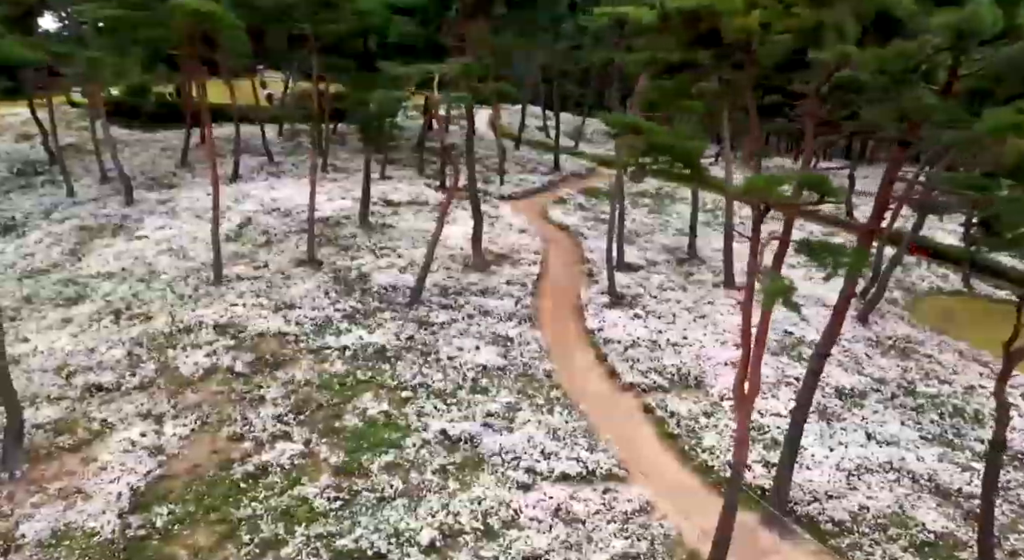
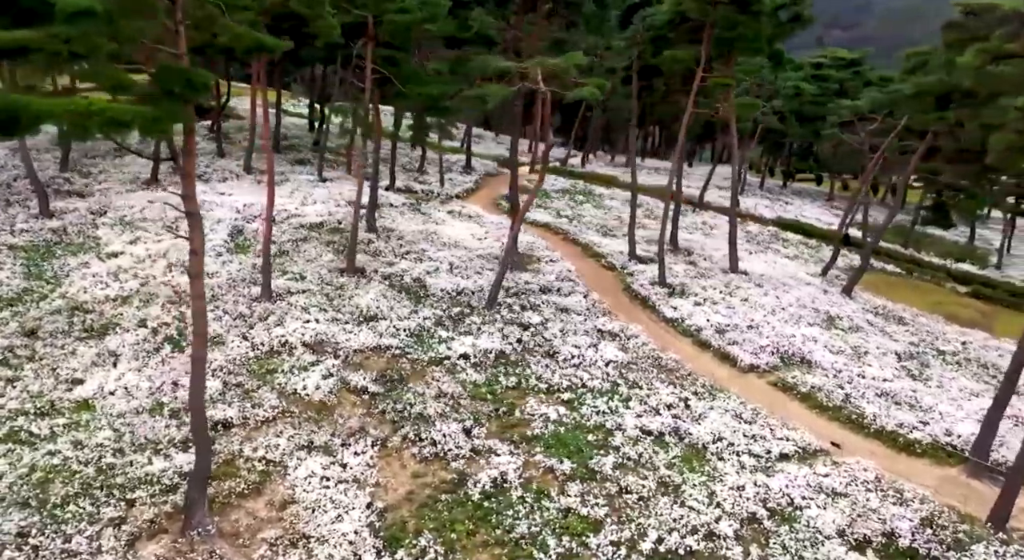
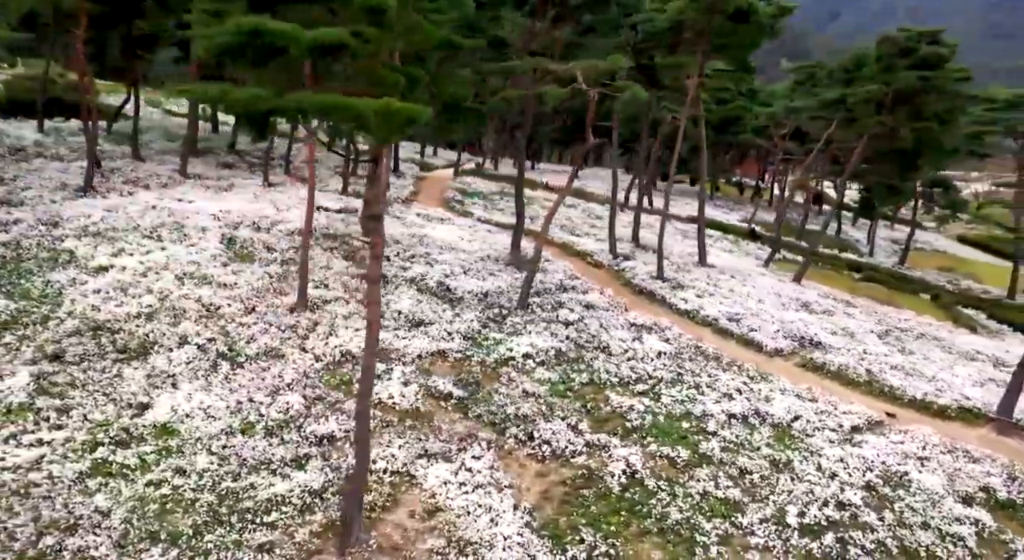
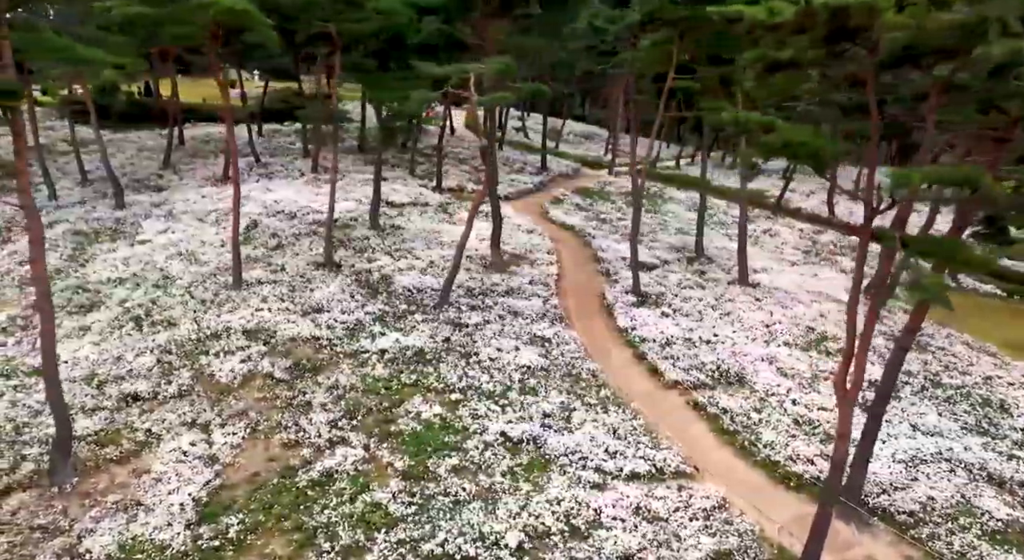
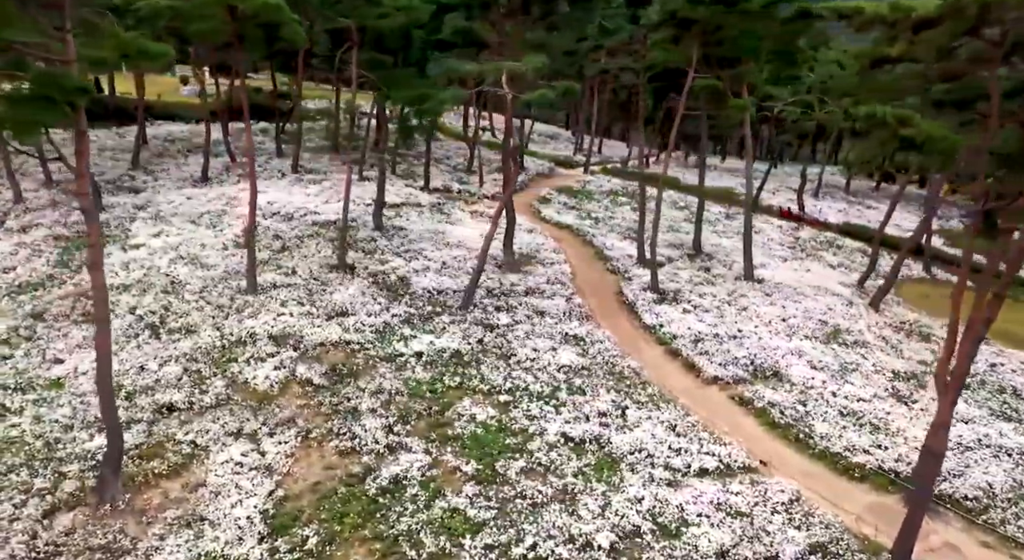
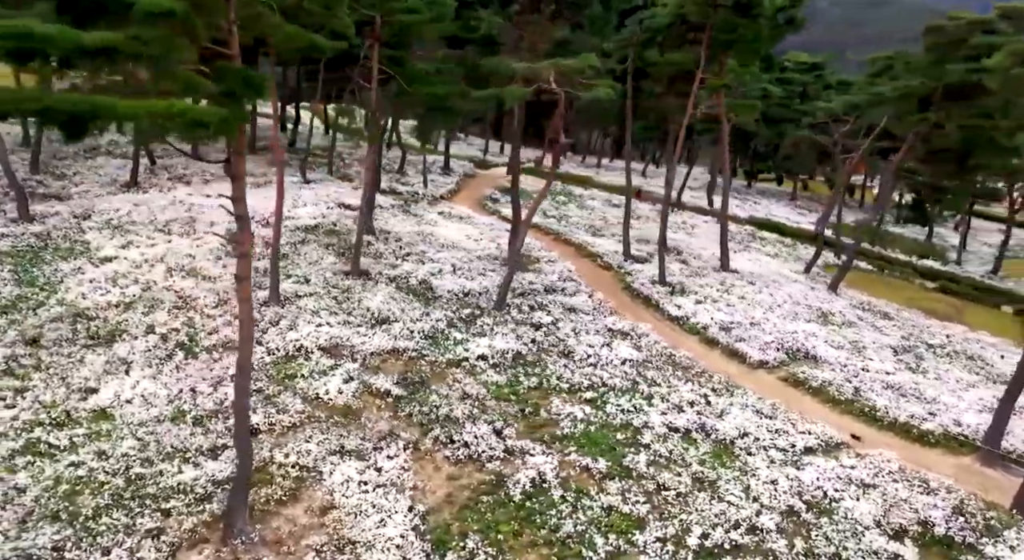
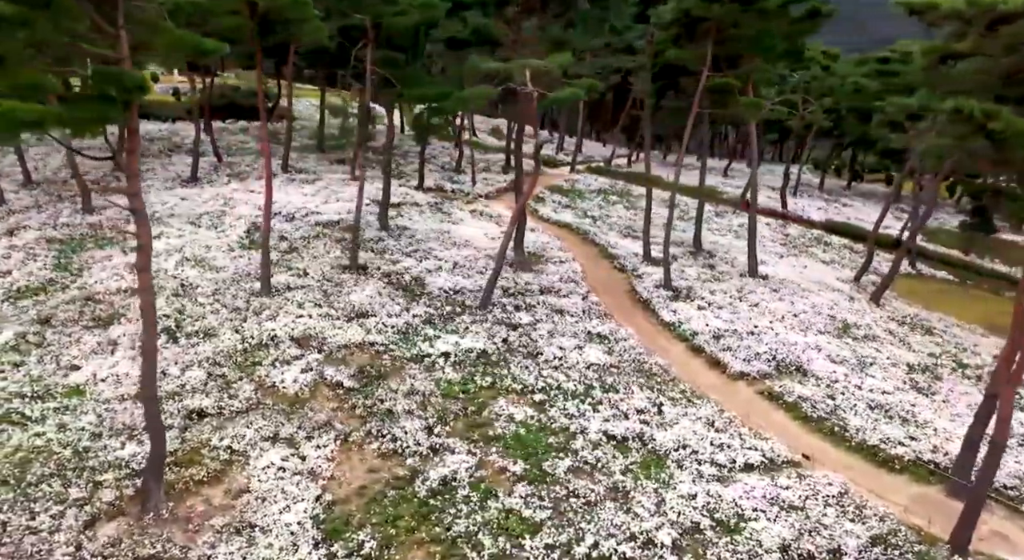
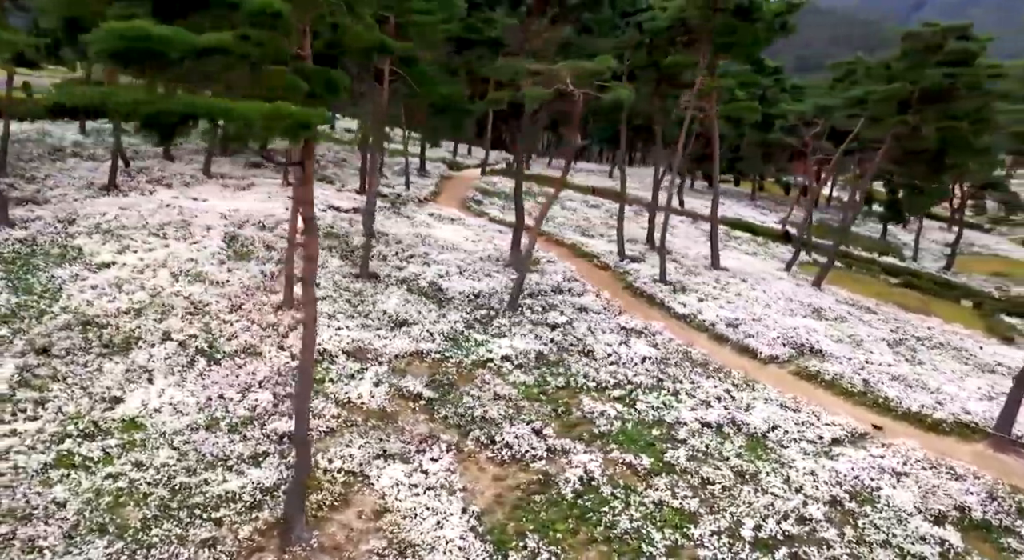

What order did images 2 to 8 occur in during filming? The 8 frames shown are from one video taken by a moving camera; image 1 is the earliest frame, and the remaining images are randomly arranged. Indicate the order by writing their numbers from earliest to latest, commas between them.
4, 5, 7, 2, 6, 8, 3
